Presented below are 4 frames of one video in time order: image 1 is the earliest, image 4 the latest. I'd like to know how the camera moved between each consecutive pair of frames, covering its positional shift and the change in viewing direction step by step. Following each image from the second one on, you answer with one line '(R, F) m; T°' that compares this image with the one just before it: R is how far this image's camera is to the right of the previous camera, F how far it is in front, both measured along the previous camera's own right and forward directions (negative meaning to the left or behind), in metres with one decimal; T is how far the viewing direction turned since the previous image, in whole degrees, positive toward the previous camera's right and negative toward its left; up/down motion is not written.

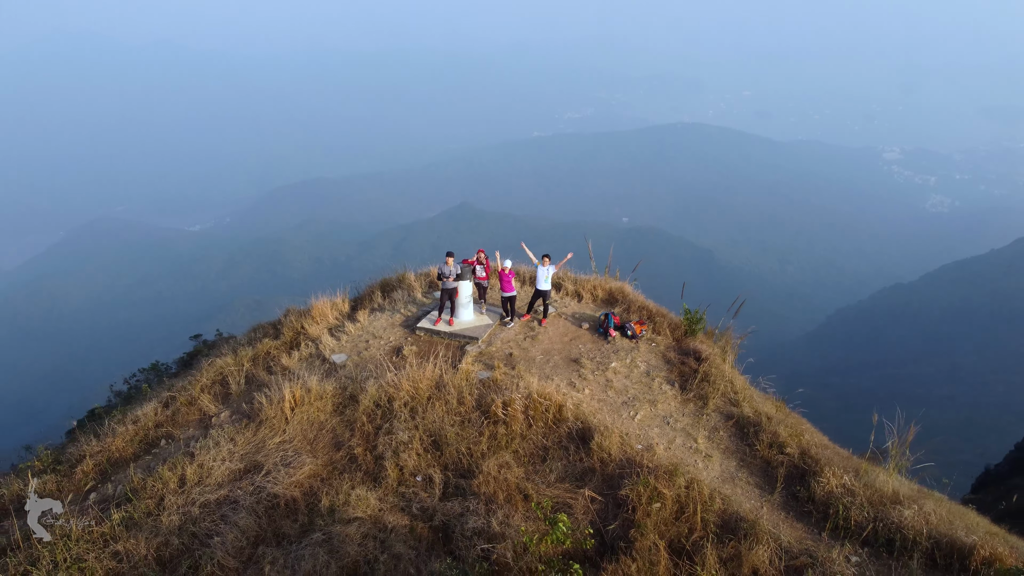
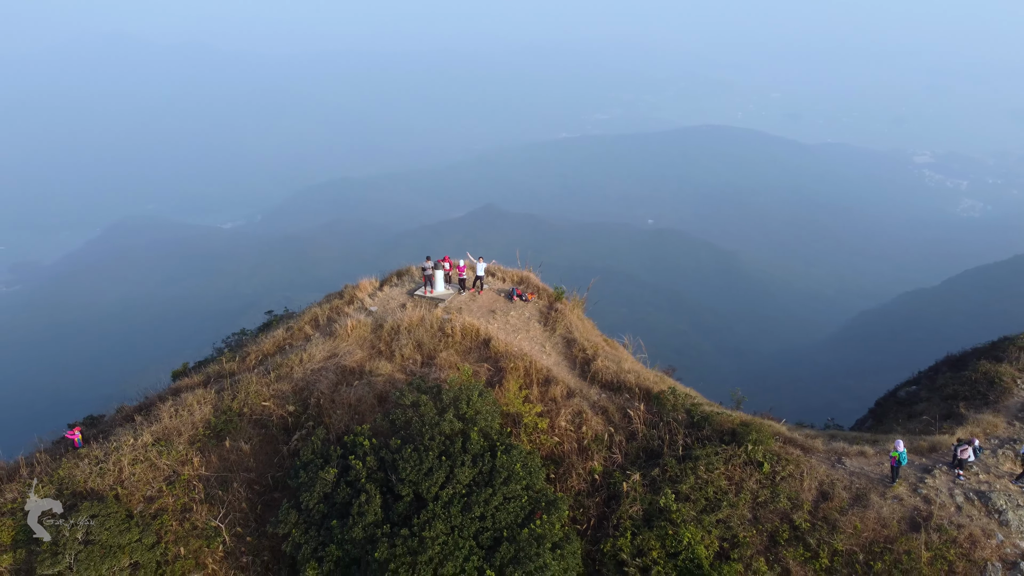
(+2.1, -6.6) m; -3°
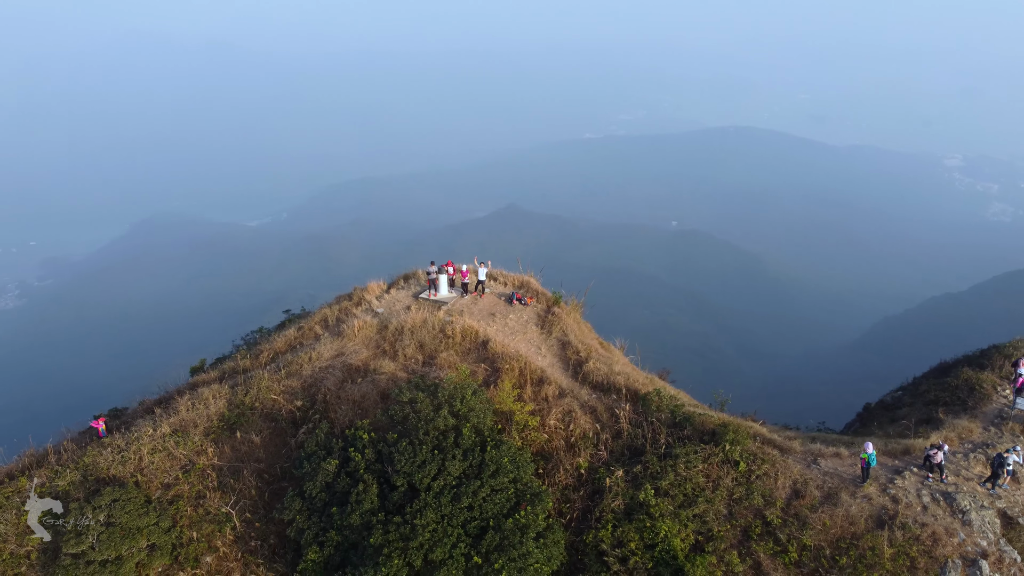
(+0.5, -0.6) m; -2°
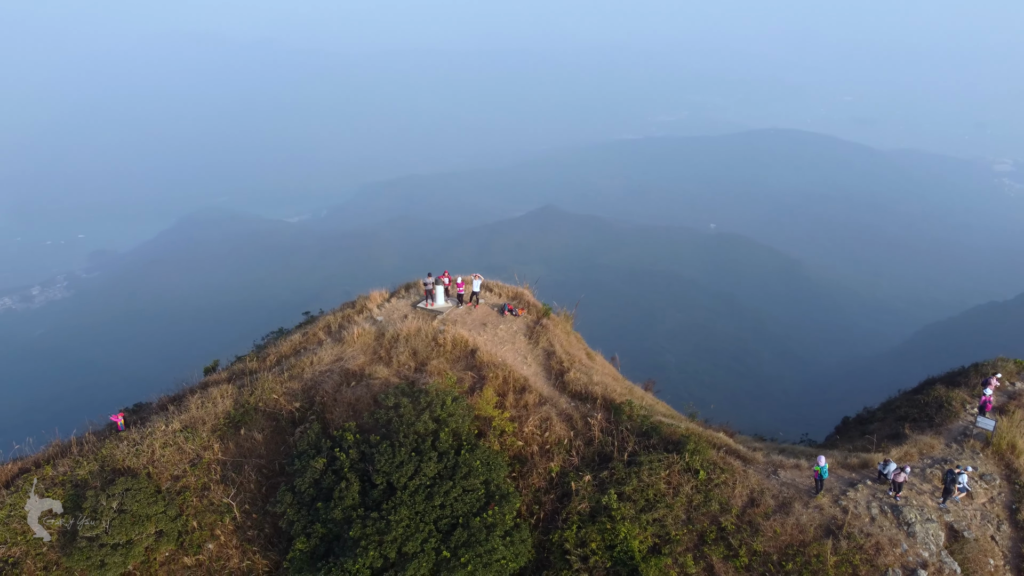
(+1.0, -0.7) m; -2°
